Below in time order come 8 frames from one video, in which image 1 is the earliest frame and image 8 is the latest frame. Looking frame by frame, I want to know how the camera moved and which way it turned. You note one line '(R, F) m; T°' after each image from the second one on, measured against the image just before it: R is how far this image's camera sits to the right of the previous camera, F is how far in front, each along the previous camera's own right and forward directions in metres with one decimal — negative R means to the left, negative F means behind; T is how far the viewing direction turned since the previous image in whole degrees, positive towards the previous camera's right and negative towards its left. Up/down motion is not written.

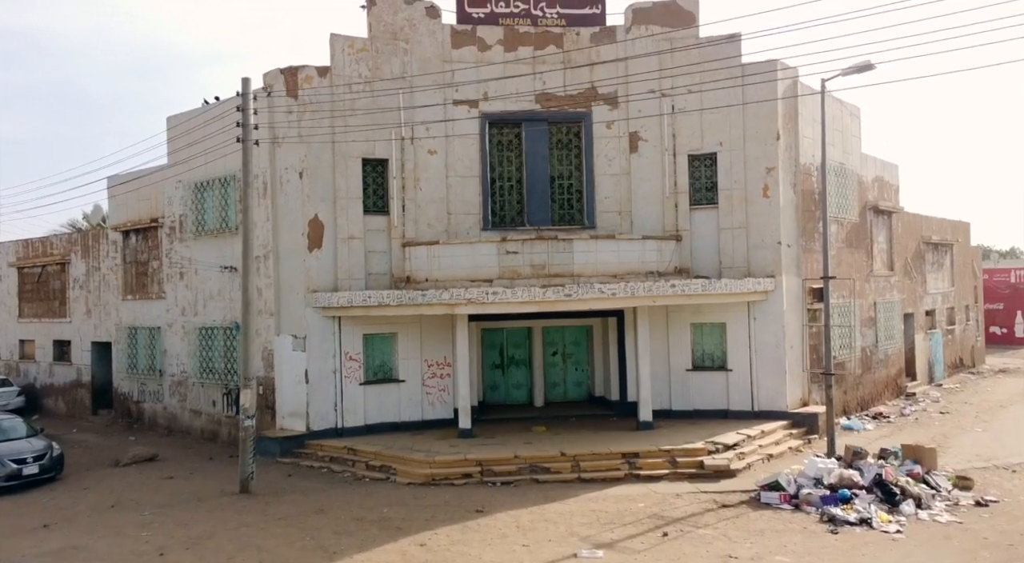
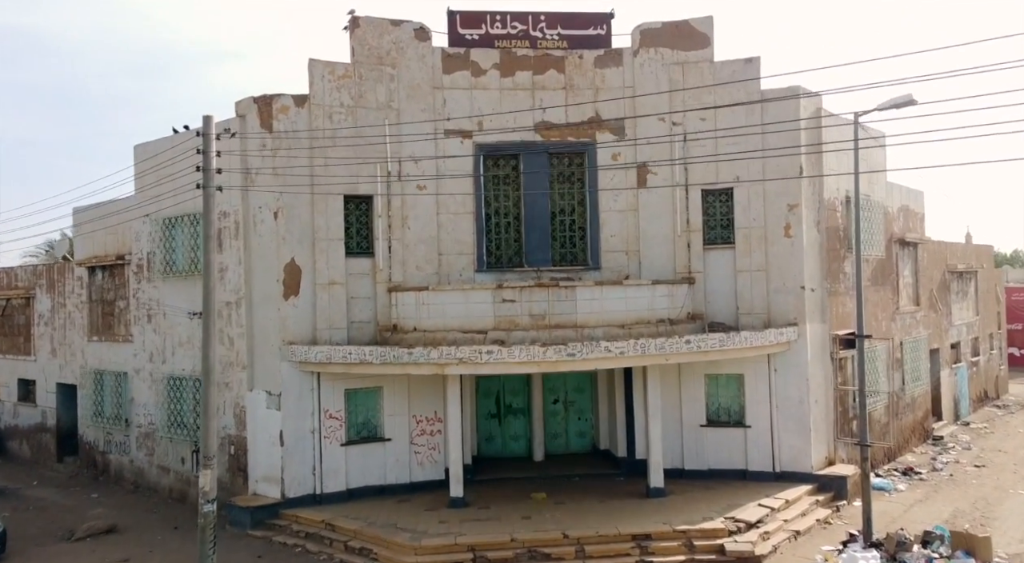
(+0.1, +1.9) m; 0°
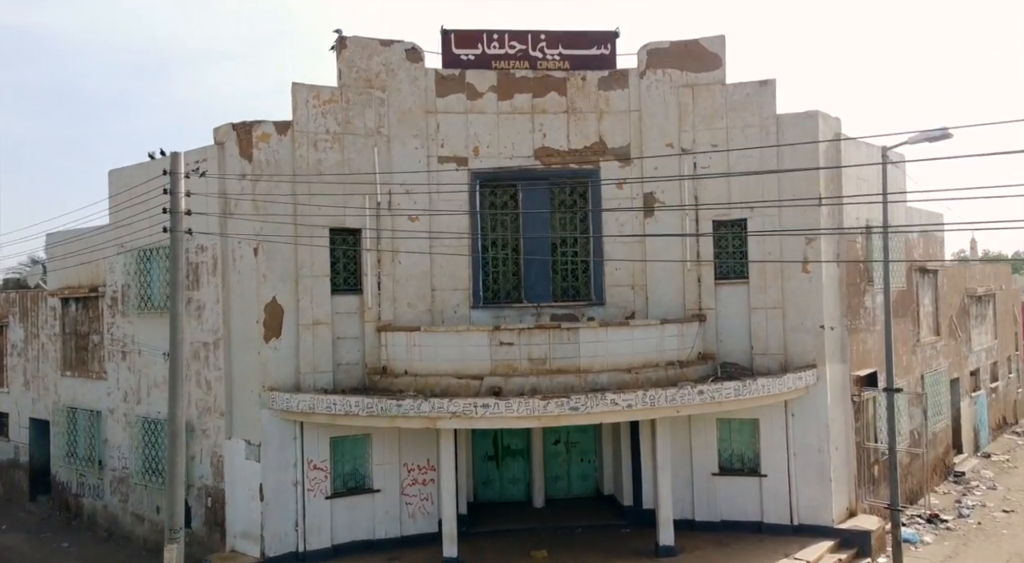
(0.0, +1.3) m; 0°
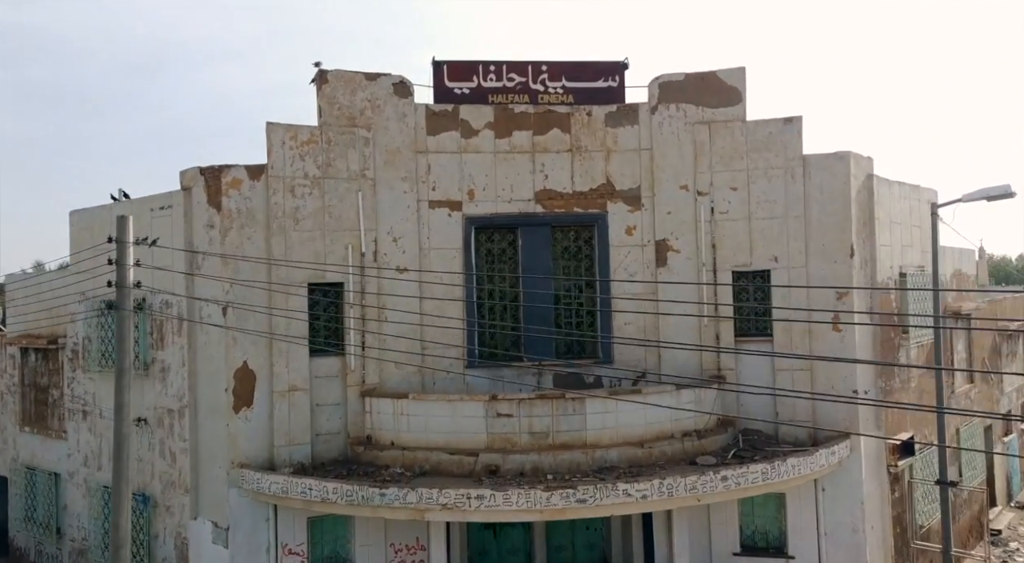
(0.0, +1.8) m; 0°
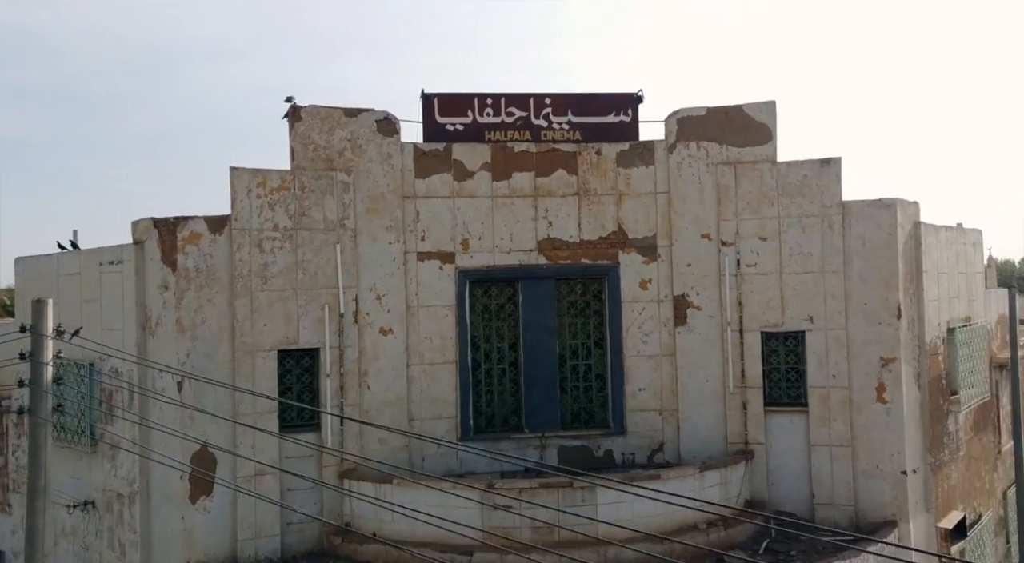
(0.0, +2.0) m; 0°
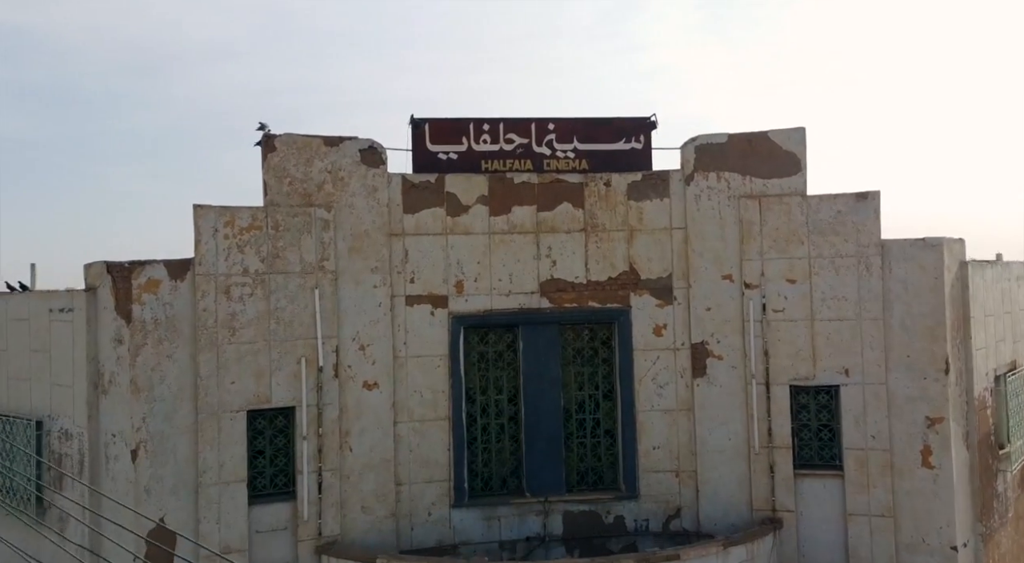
(0.0, +1.6) m; 0°
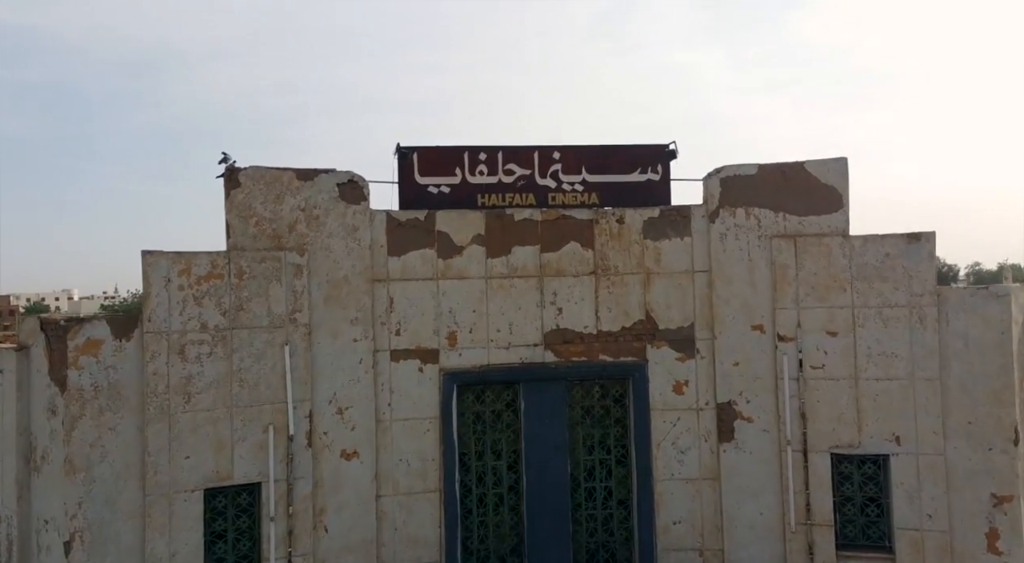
(0.0, +1.7) m; 0°
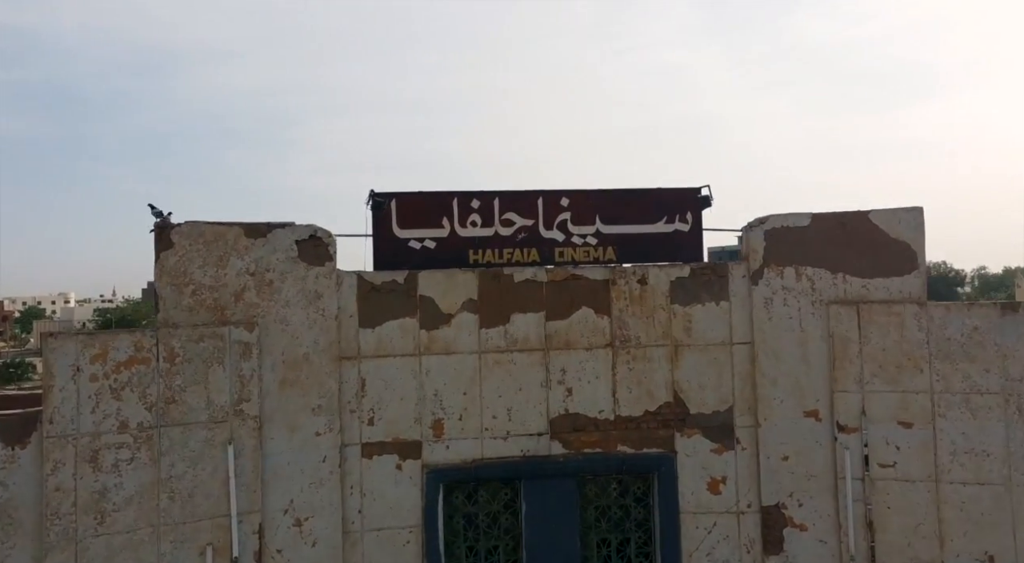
(0.0, +2.2) m; 0°
